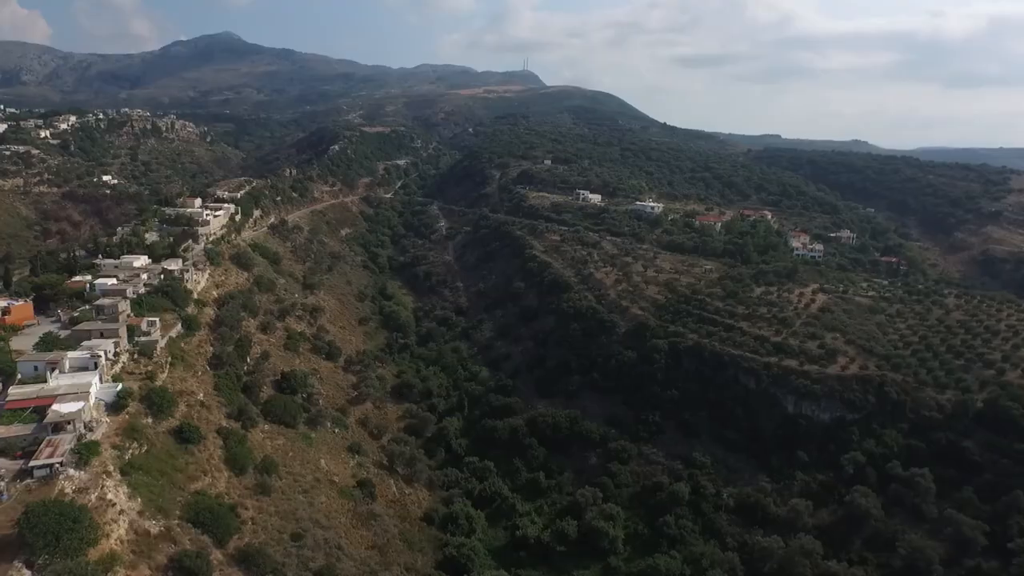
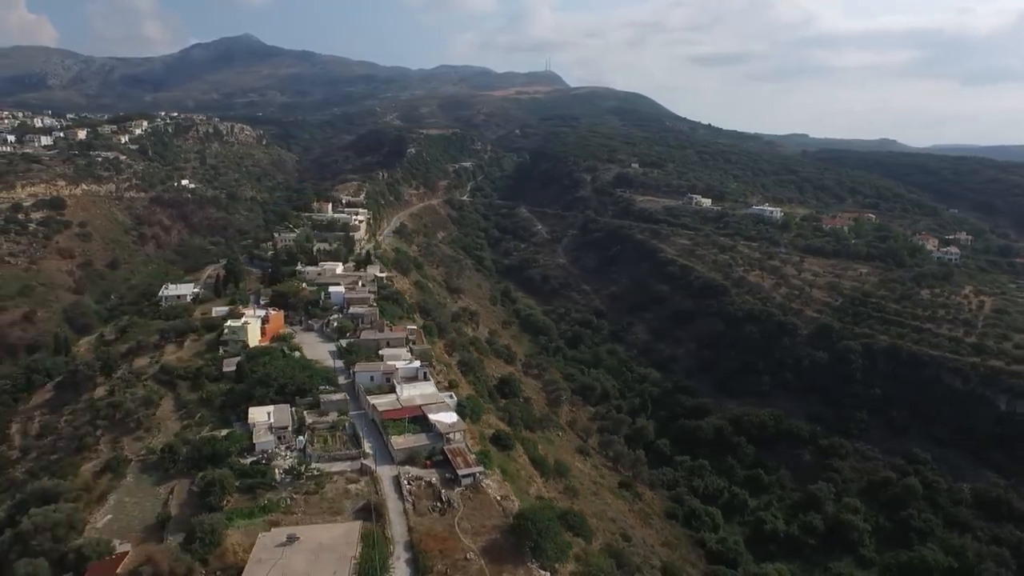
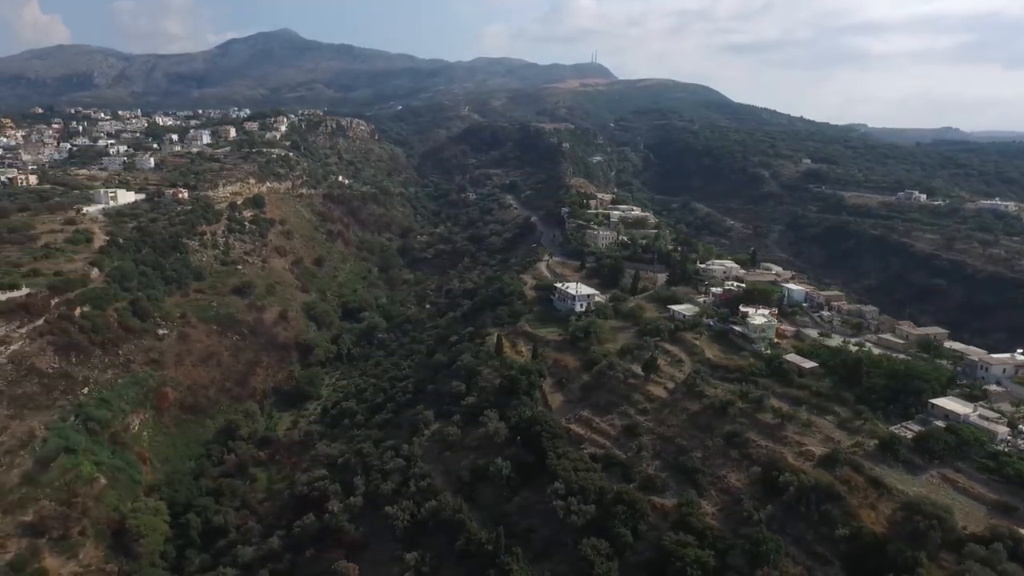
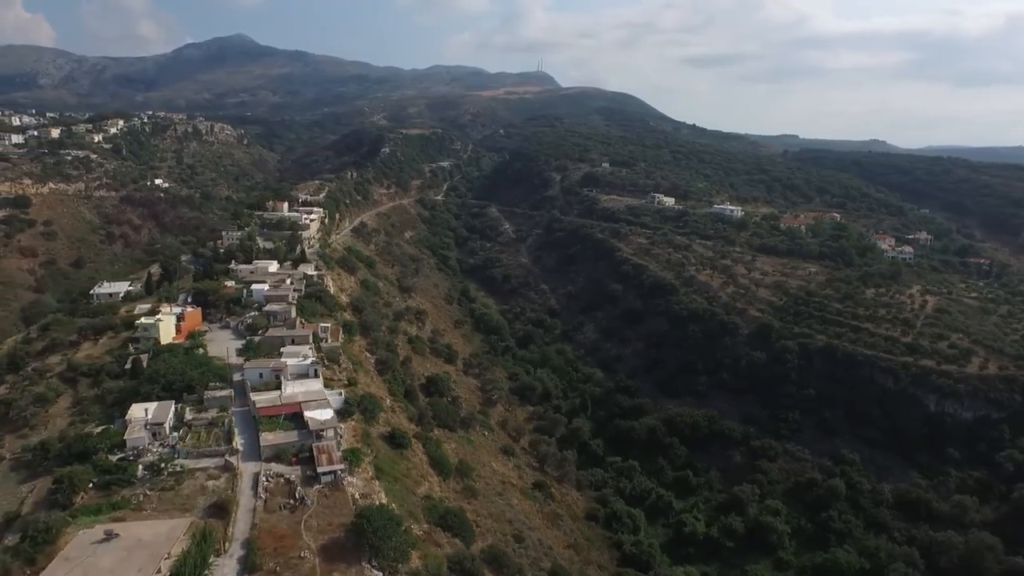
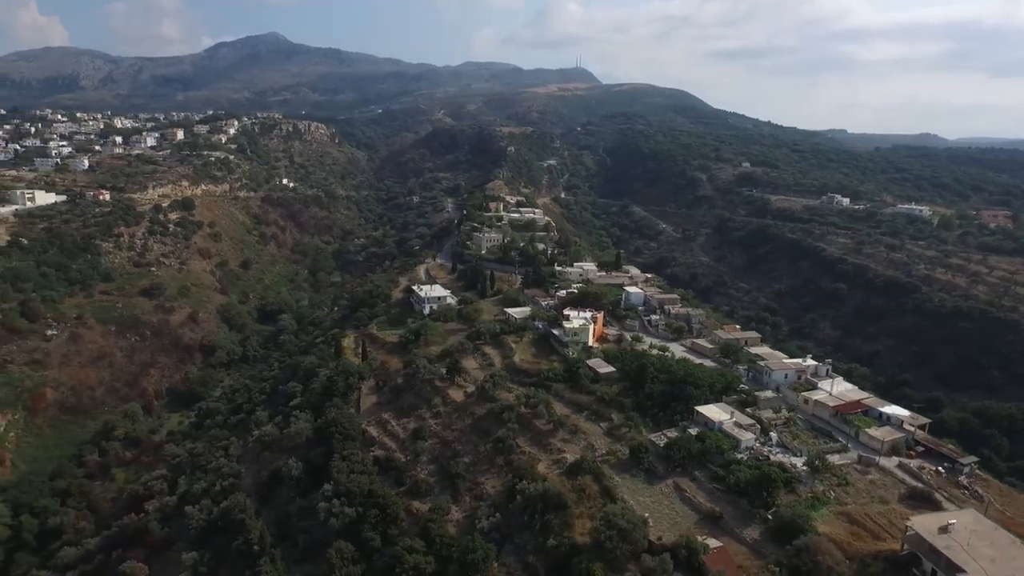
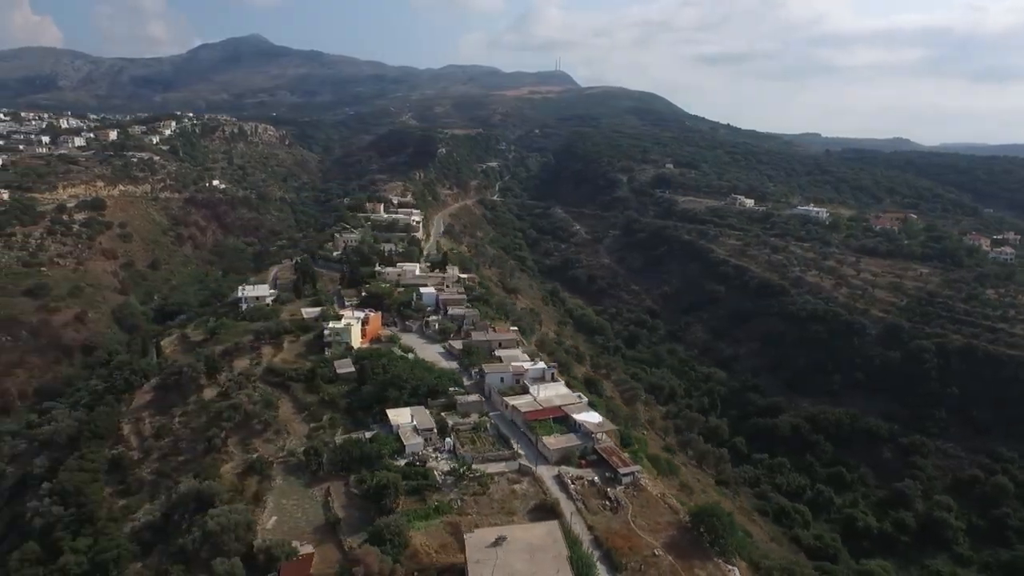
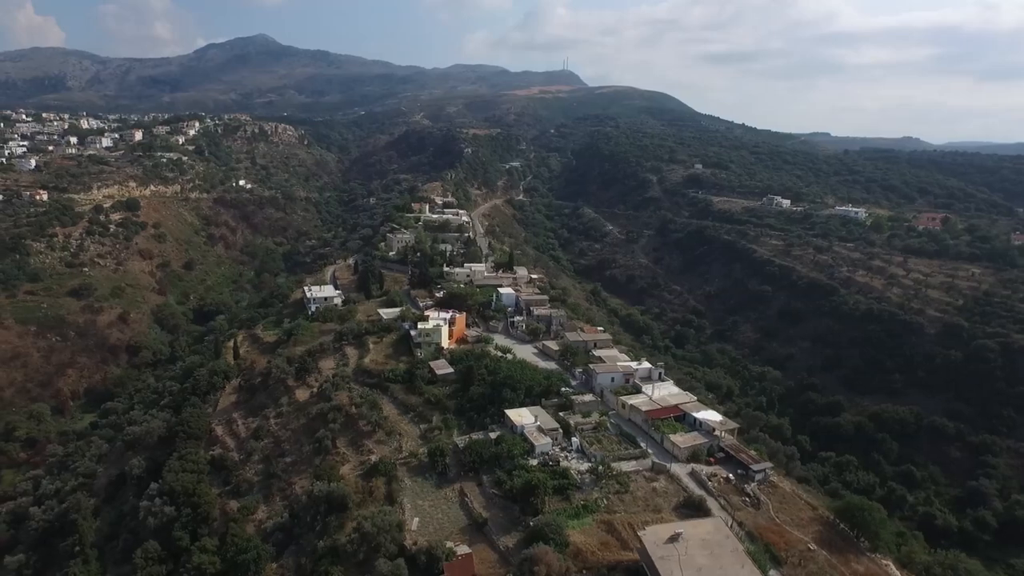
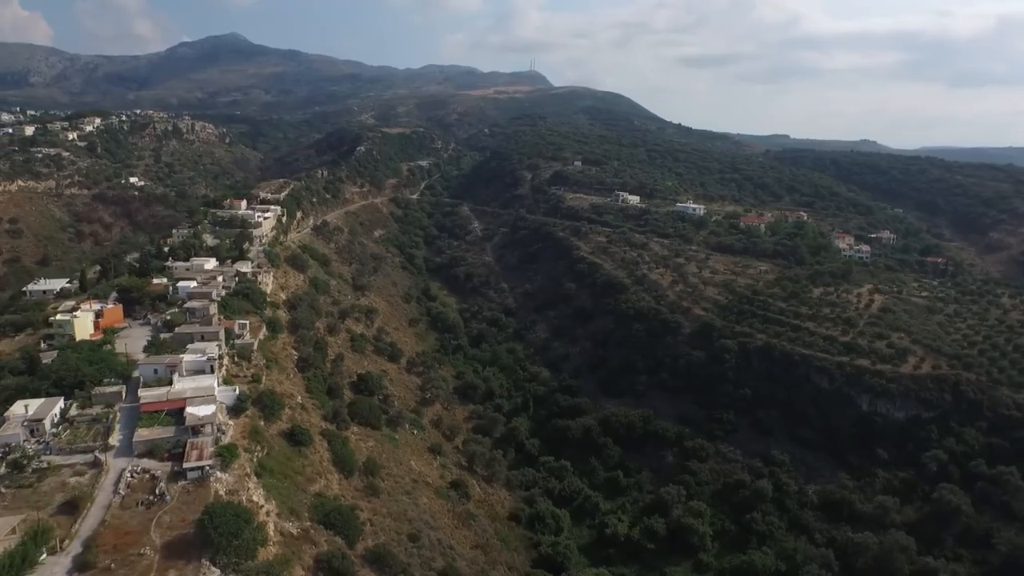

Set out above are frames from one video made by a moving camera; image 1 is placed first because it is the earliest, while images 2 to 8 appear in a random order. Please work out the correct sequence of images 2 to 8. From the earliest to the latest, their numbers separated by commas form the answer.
8, 4, 2, 6, 7, 5, 3
